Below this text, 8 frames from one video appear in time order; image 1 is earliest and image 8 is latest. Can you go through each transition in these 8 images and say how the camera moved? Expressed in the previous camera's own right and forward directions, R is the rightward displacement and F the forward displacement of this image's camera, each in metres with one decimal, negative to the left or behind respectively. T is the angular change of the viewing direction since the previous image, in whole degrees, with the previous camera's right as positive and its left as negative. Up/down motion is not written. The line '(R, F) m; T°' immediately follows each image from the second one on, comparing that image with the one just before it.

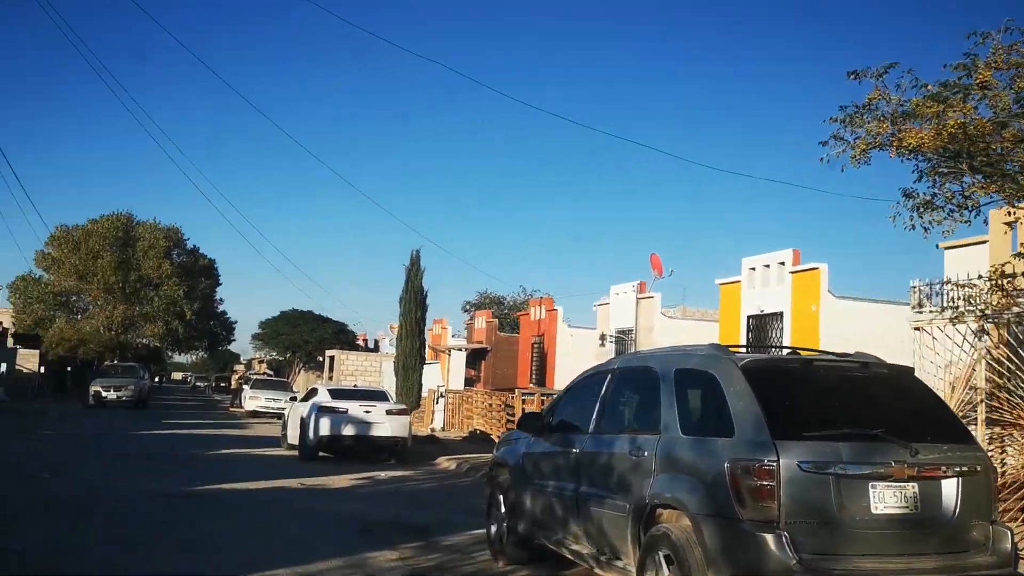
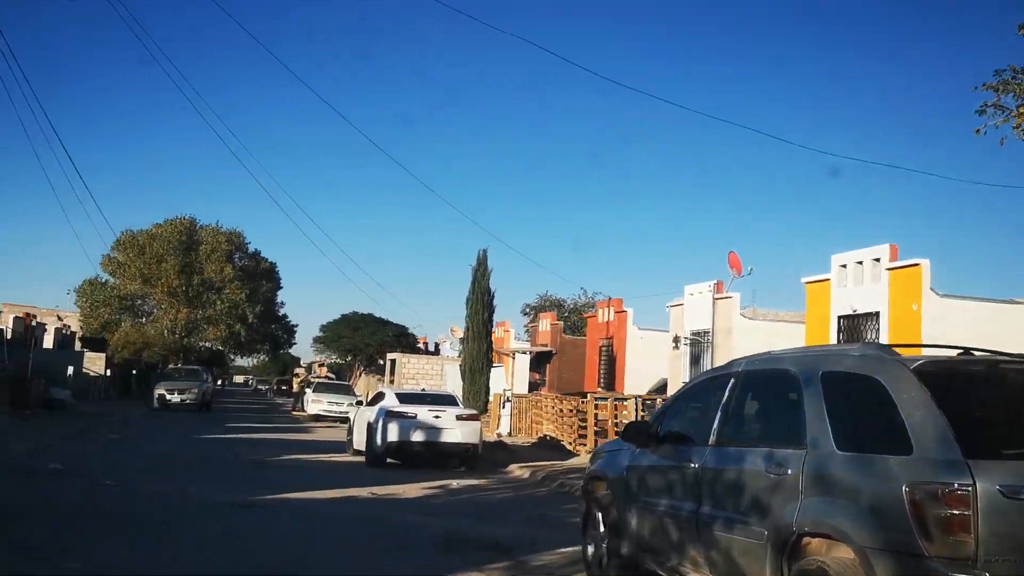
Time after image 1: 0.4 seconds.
(-0.4, +0.9) m; -4°
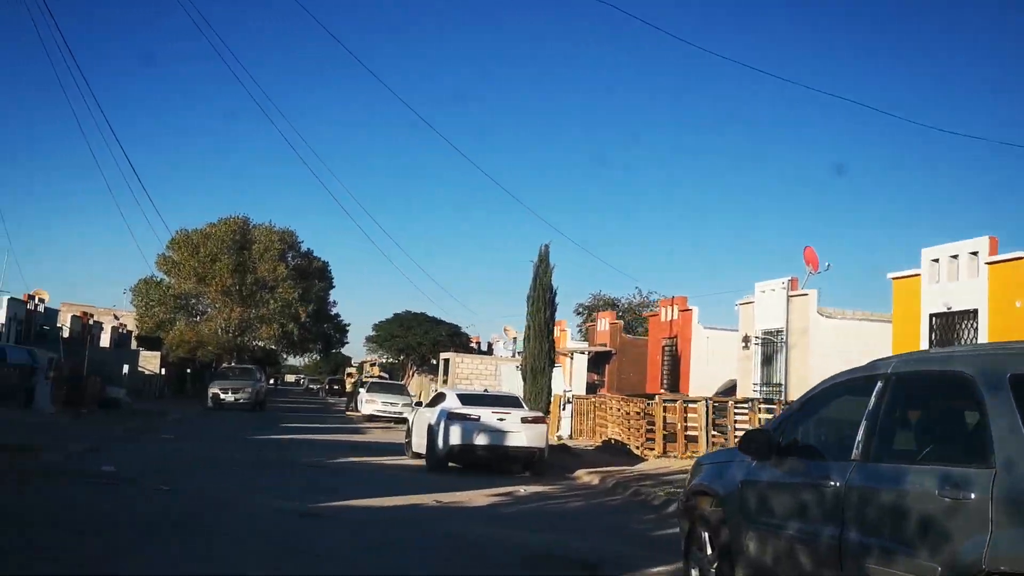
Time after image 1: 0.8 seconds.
(-0.4, +0.9) m; -3°
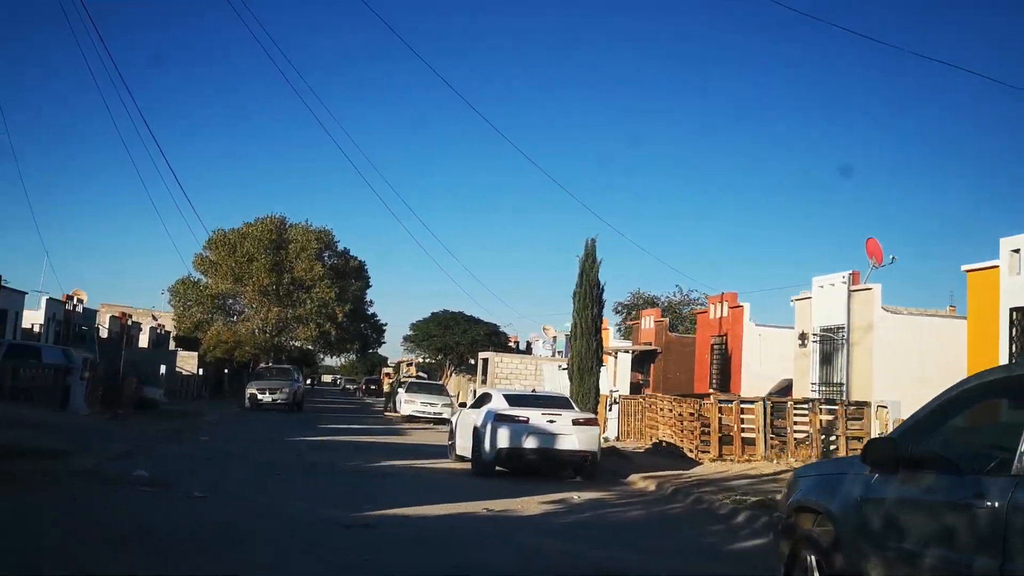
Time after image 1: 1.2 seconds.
(-0.3, +0.9) m; -2°
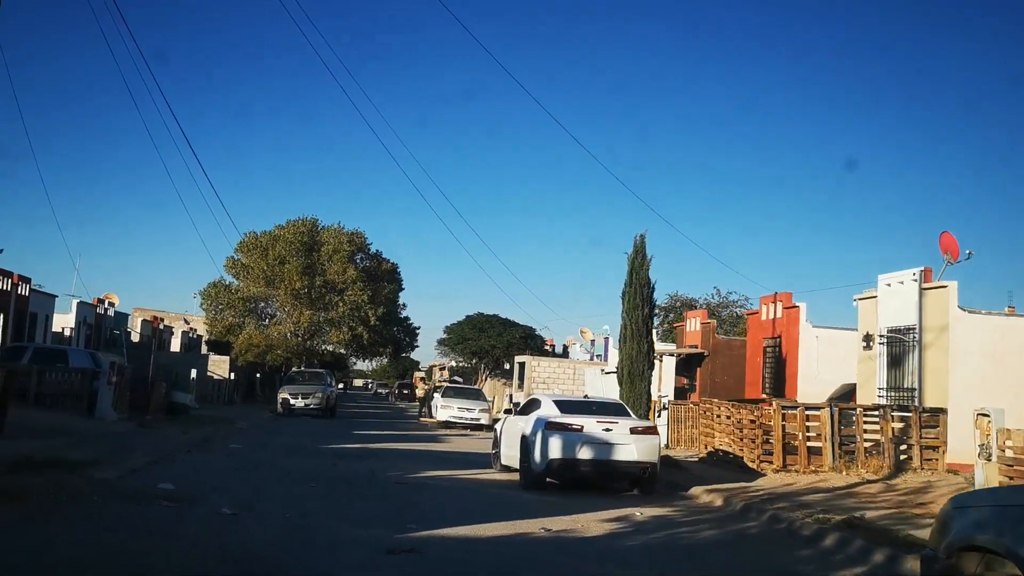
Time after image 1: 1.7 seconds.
(-0.3, +1.2) m; -2°
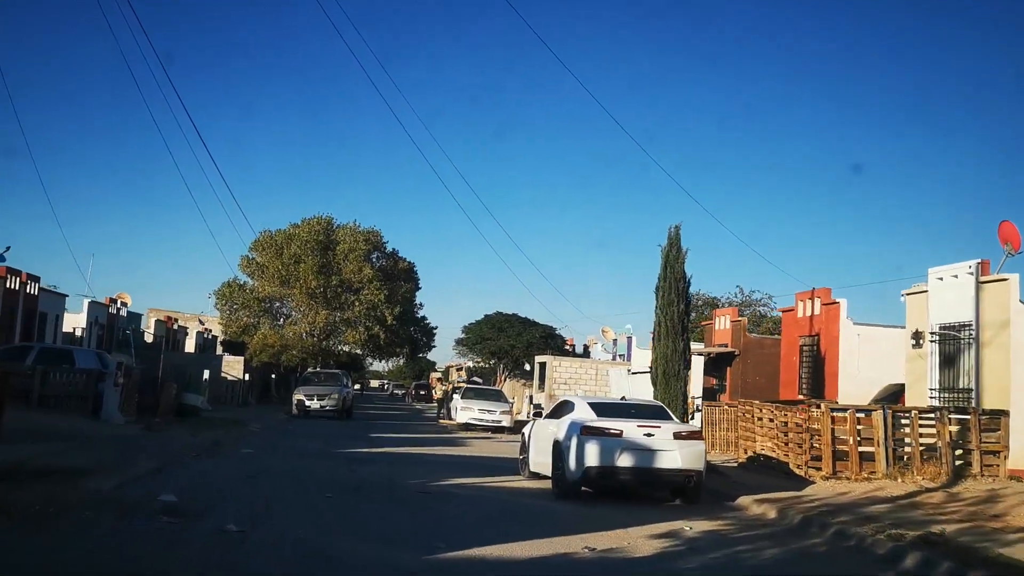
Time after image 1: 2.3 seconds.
(-0.2, +1.1) m; -1°
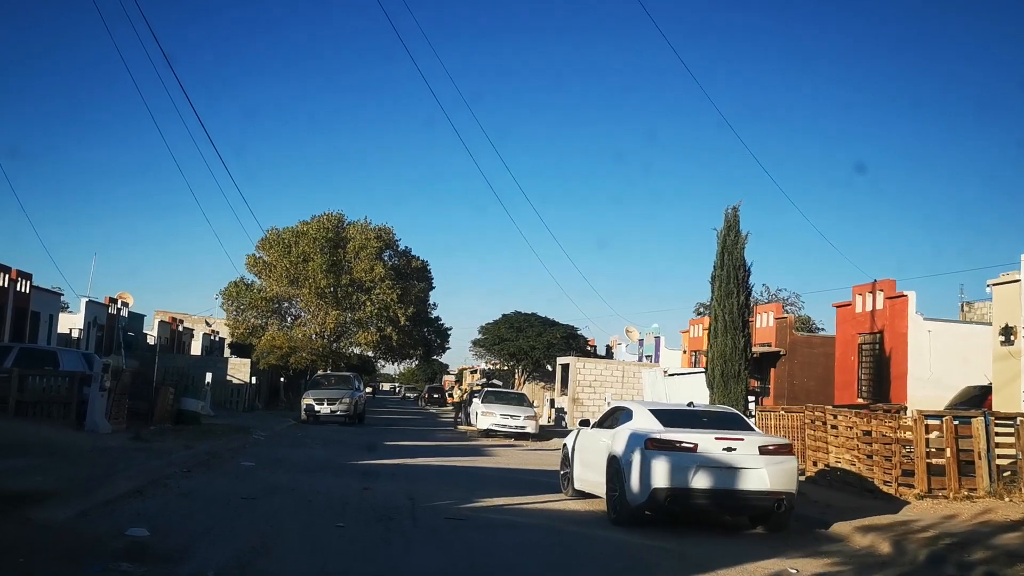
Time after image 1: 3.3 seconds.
(-0.5, +2.2) m; -1°
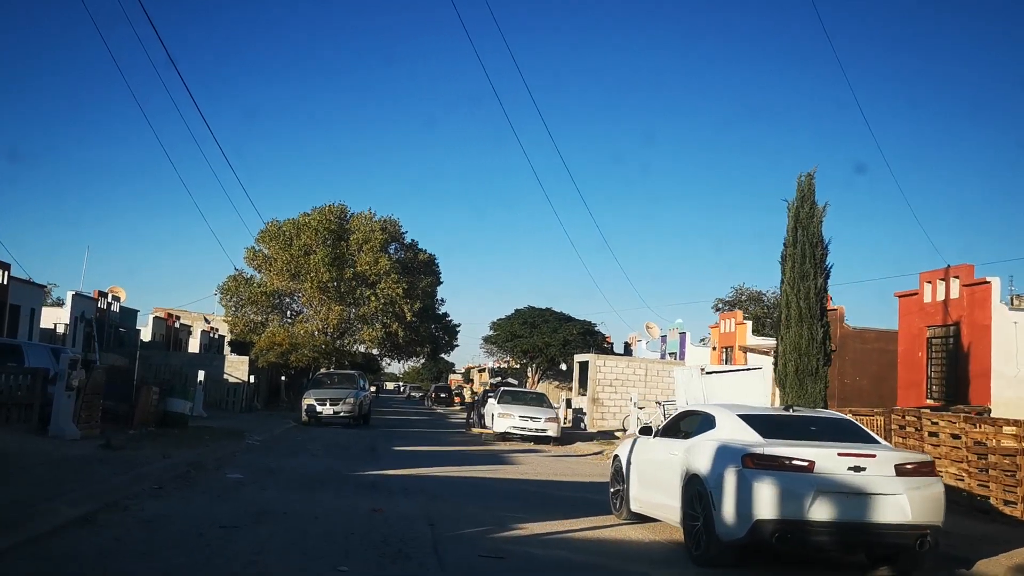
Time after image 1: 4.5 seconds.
(-0.5, +2.4) m; 0°
